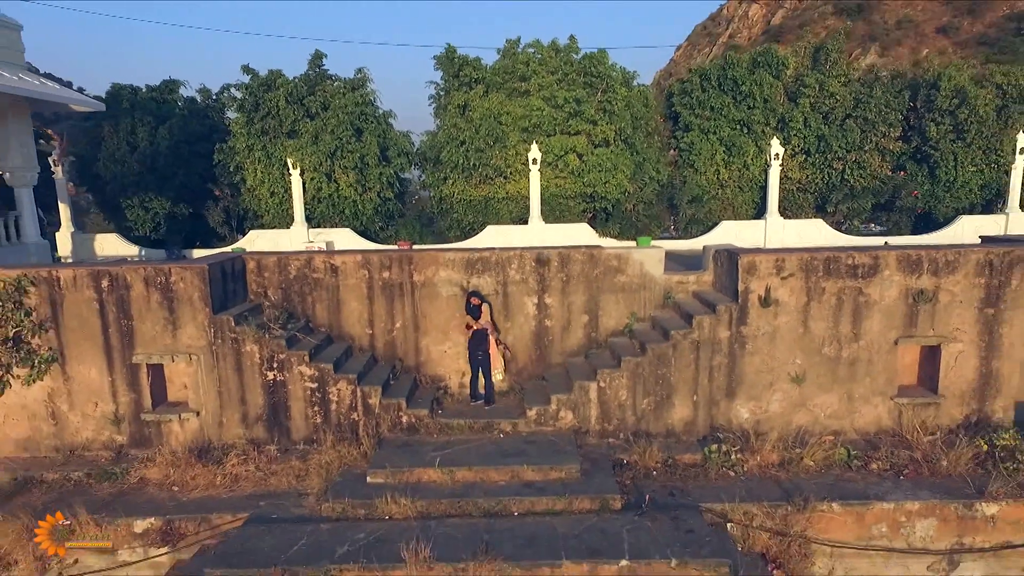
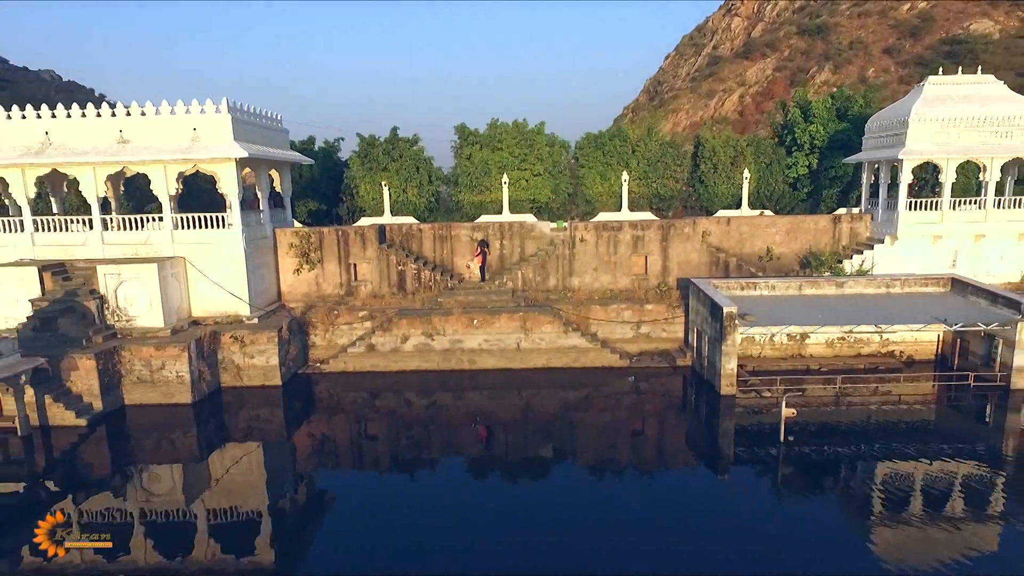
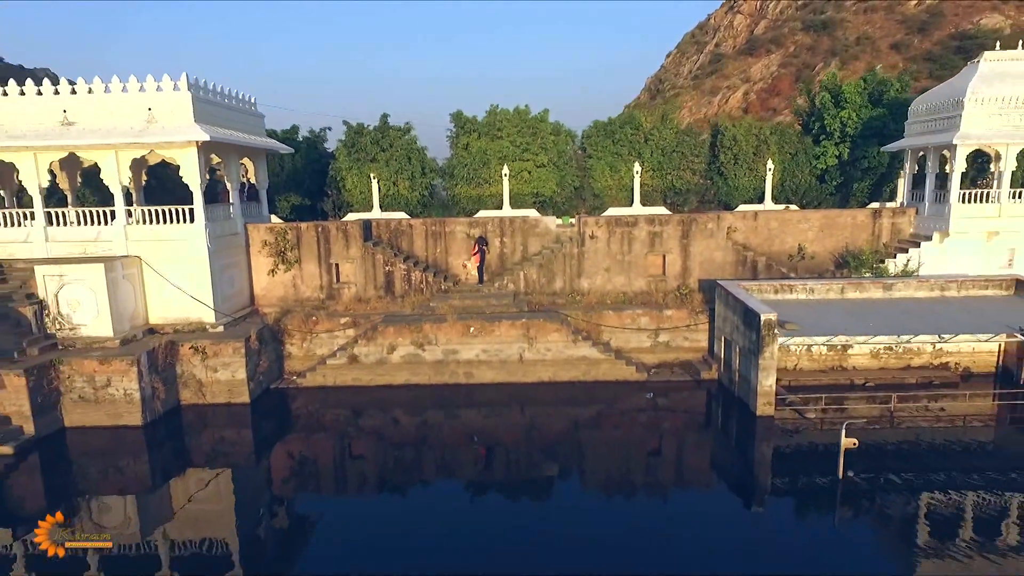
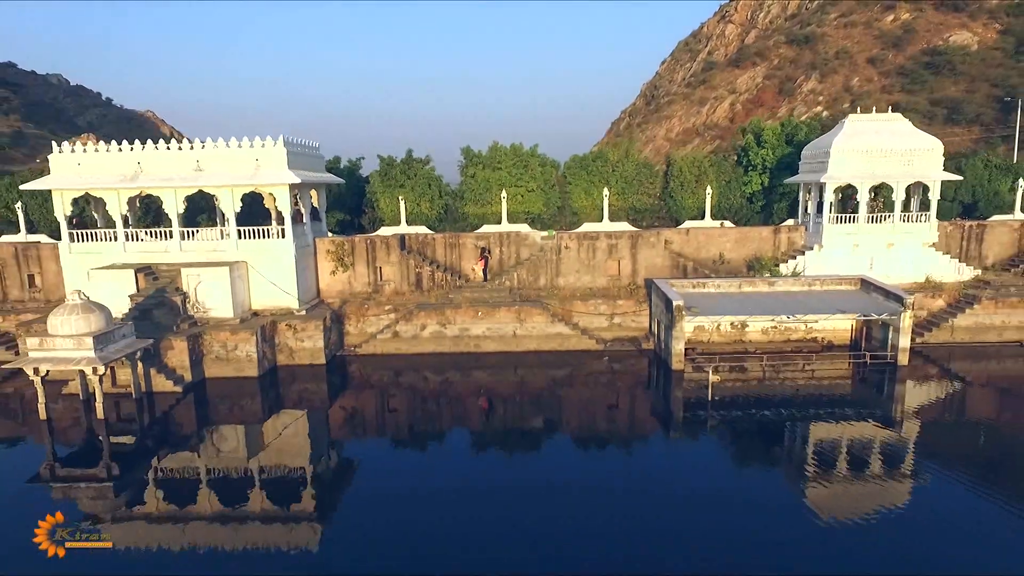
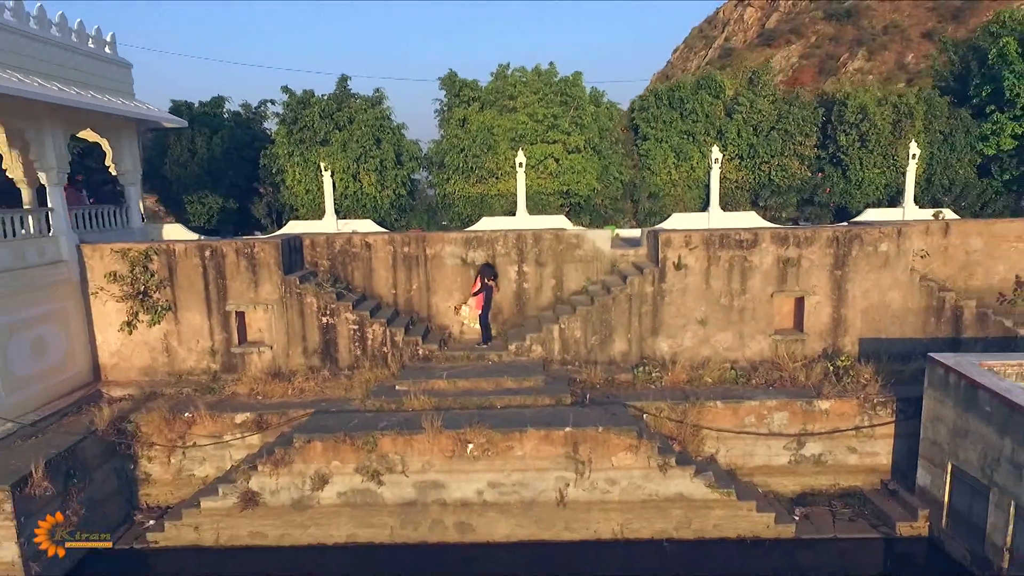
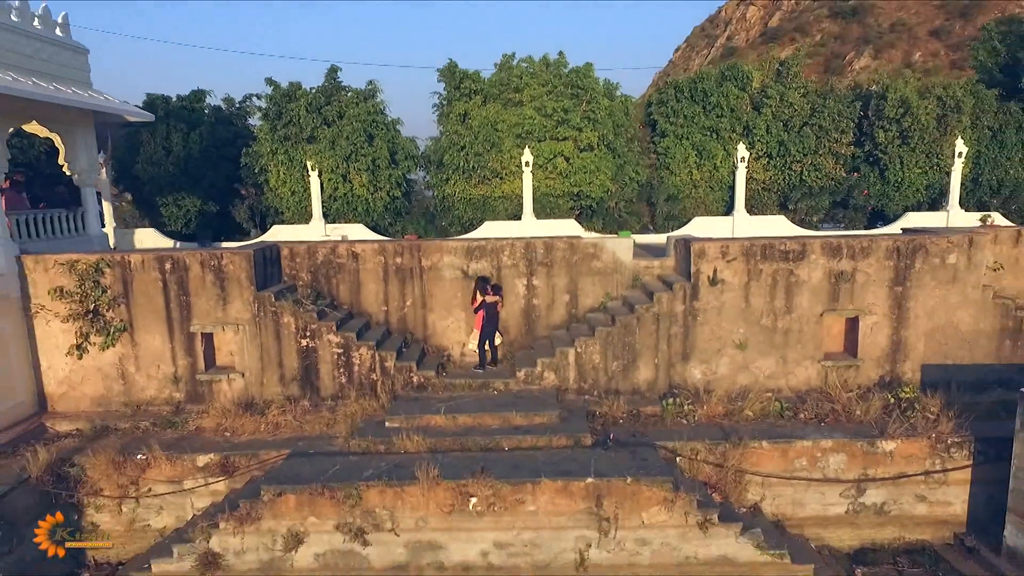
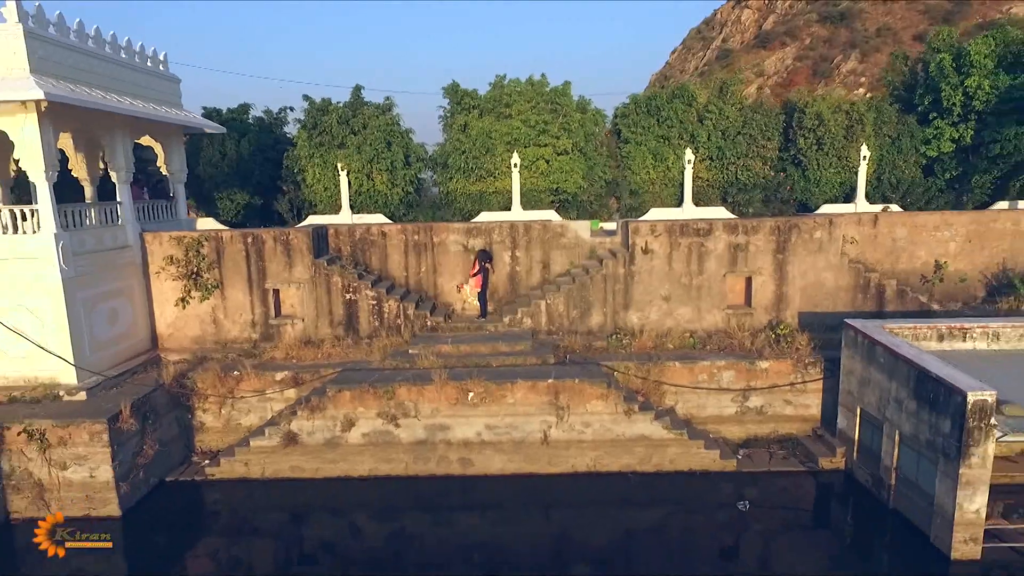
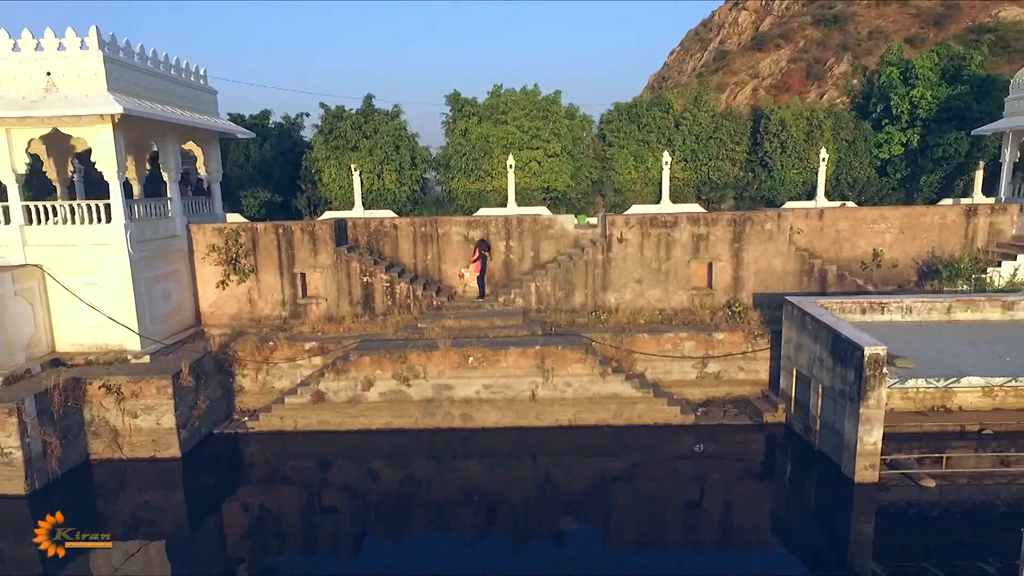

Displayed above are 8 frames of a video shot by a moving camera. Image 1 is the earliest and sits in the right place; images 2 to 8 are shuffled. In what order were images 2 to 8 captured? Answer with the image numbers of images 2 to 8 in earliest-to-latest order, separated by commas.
6, 5, 7, 8, 3, 2, 4
